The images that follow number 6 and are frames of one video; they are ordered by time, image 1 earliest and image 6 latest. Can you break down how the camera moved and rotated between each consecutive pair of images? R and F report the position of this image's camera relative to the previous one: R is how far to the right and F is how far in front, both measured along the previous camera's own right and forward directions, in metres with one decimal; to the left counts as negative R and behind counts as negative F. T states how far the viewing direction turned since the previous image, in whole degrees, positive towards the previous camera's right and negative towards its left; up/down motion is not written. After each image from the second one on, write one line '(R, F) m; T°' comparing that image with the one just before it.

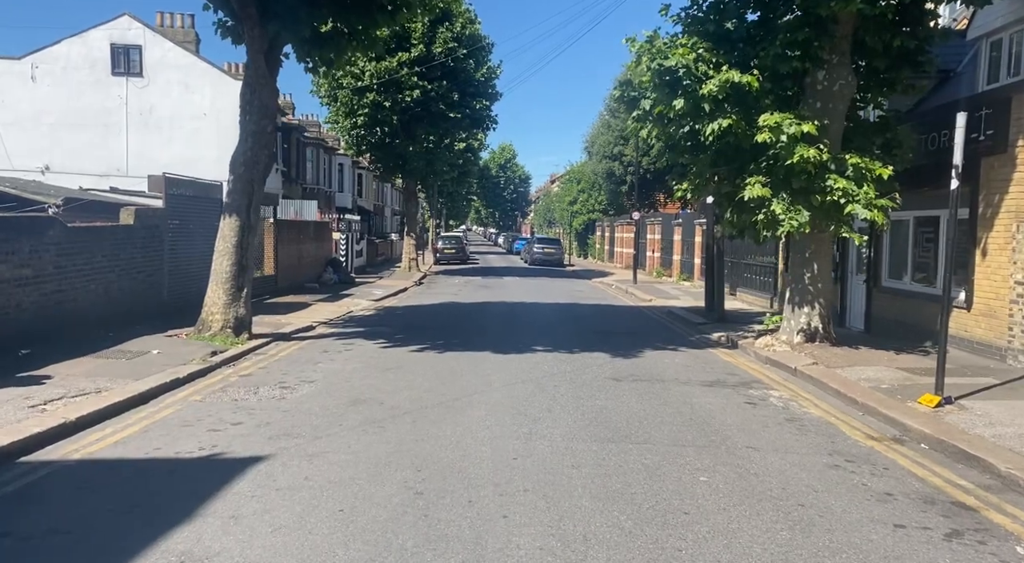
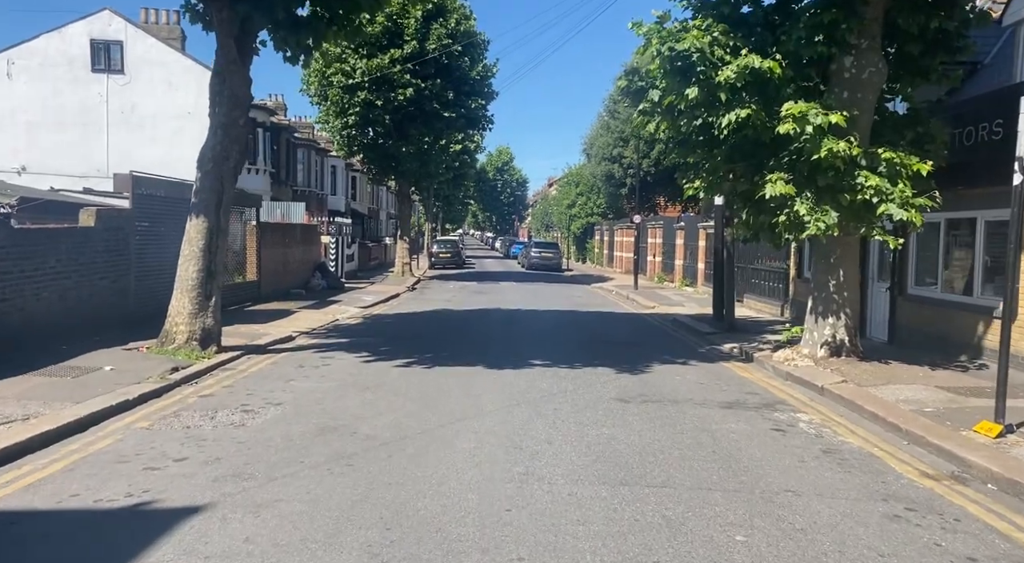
(0.0, +1.1) m; 0°
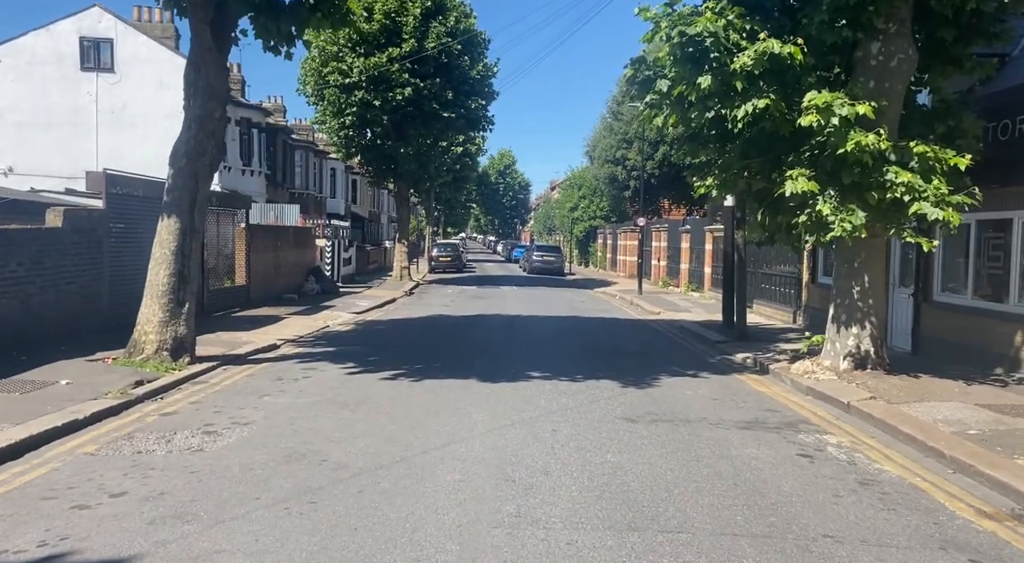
(+0.1, +0.9) m; 0°
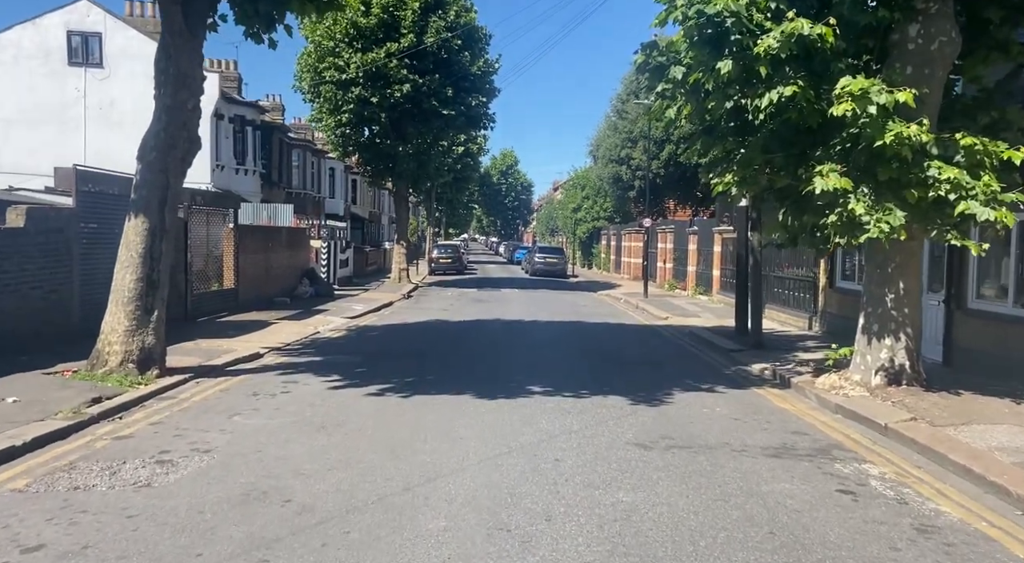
(0.0, +0.9) m; 0°
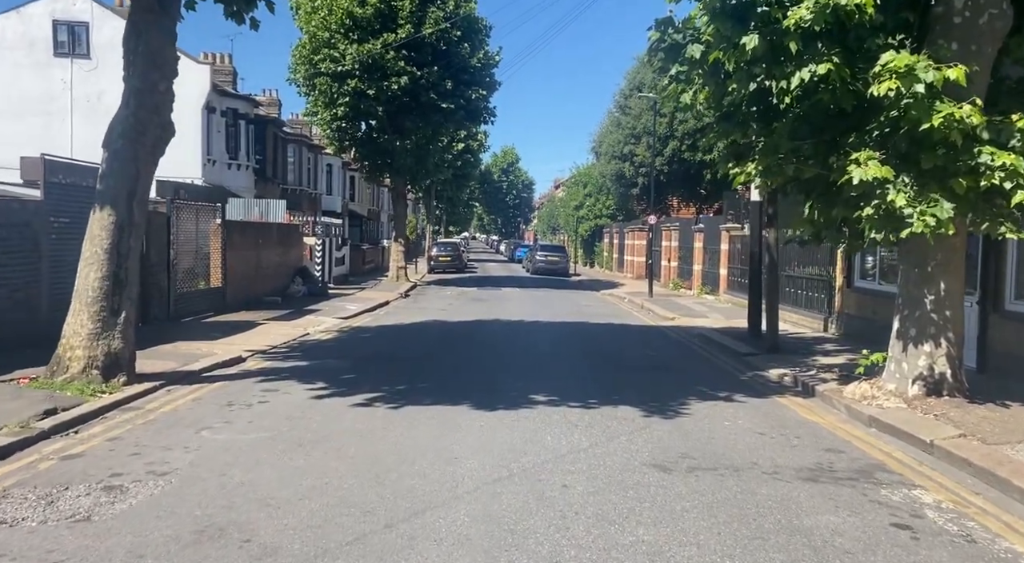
(0.0, +0.8) m; 0°
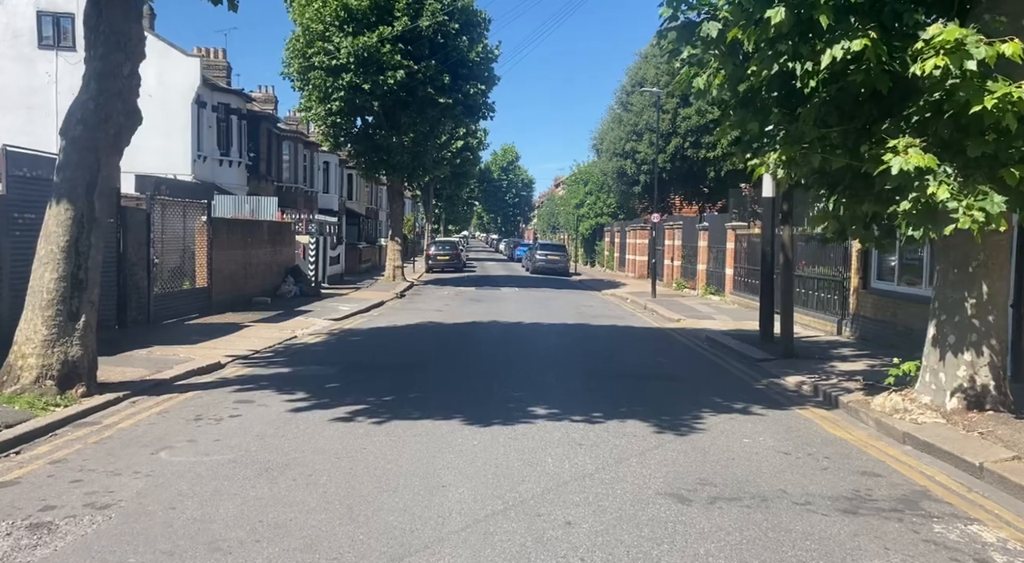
(0.0, +0.8) m; 0°
